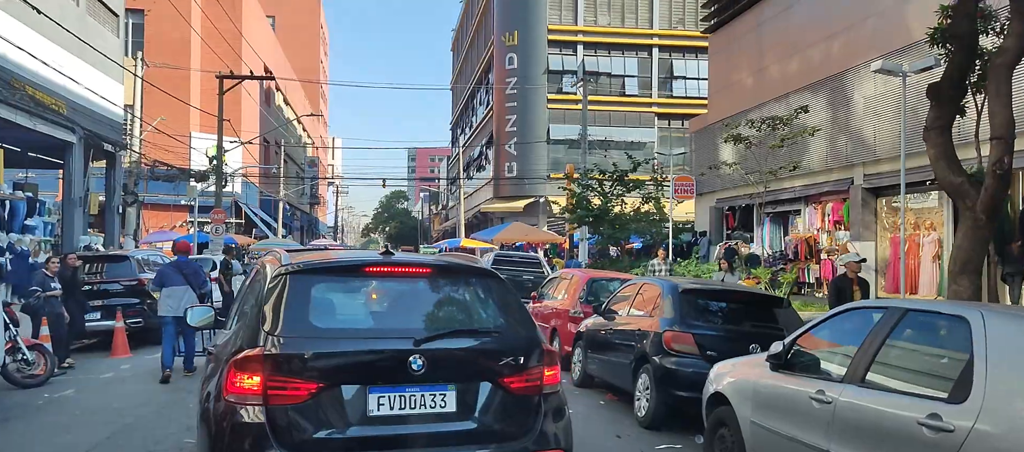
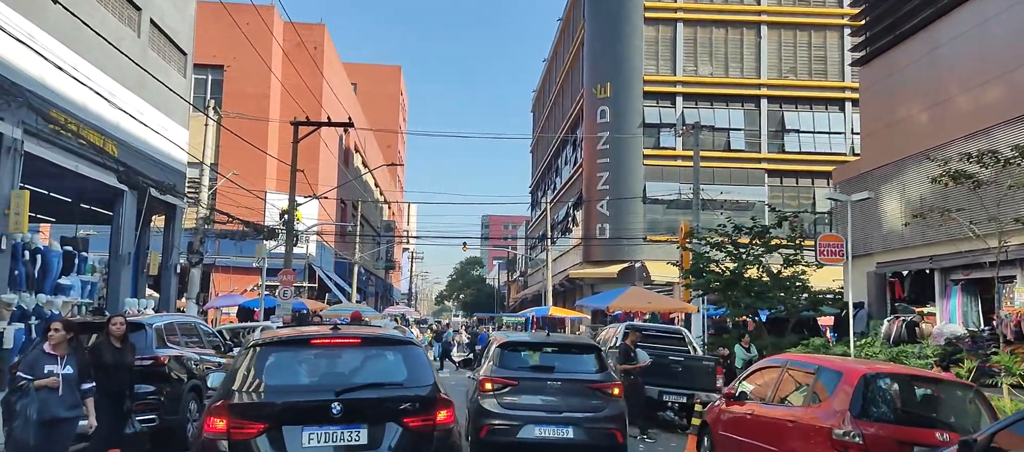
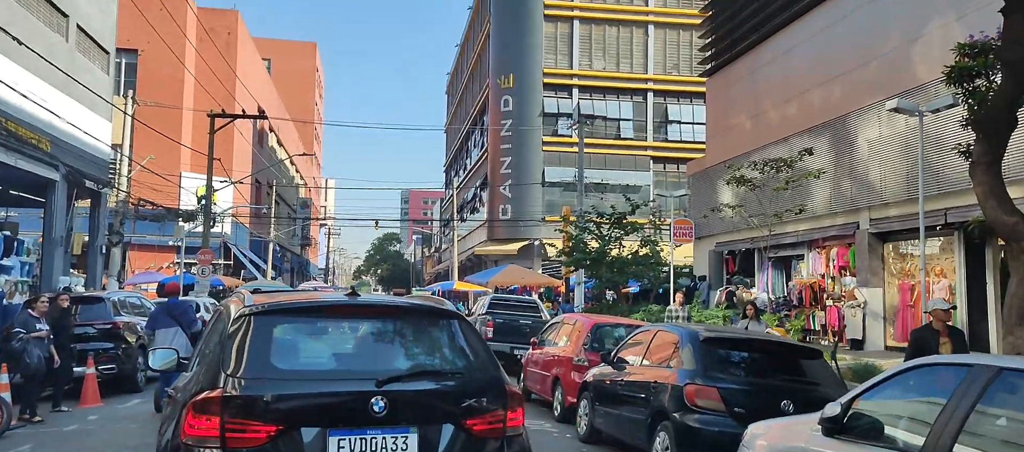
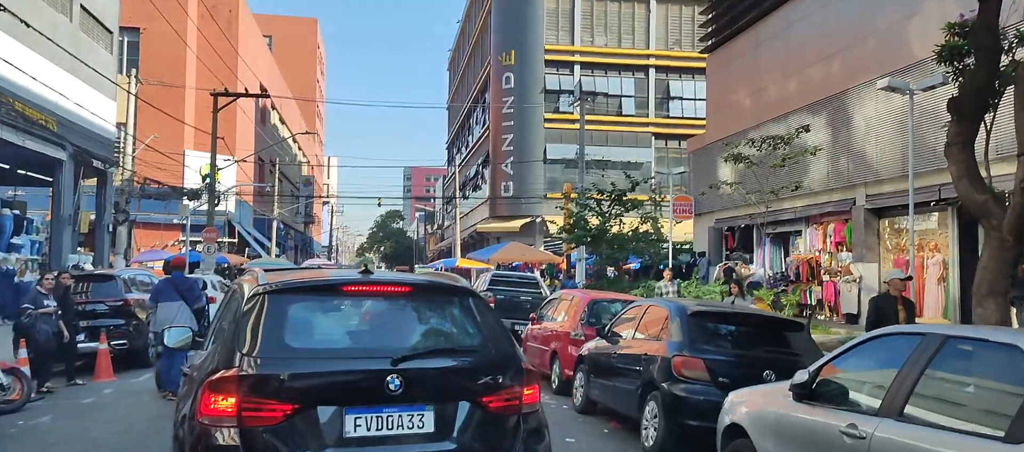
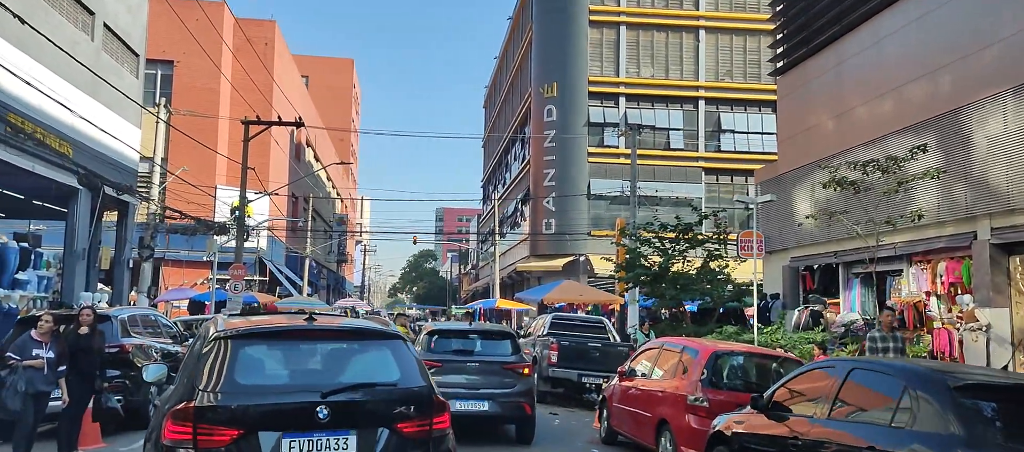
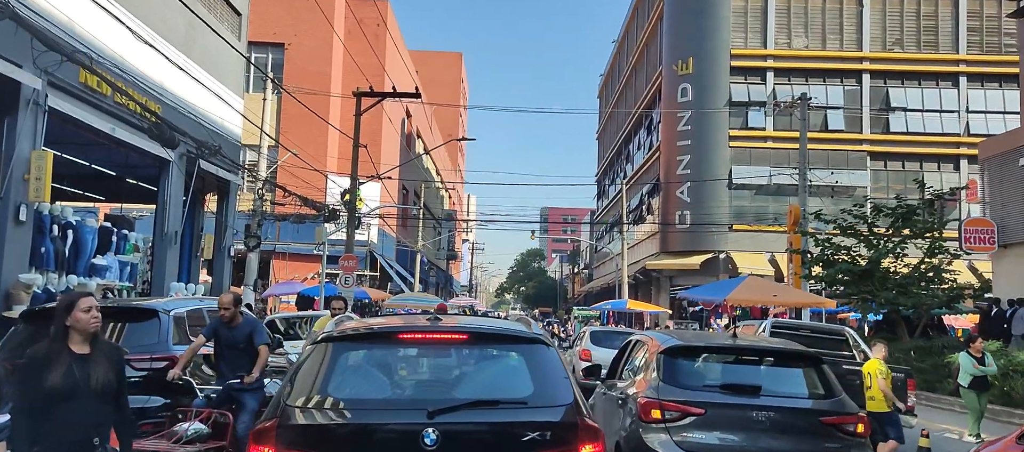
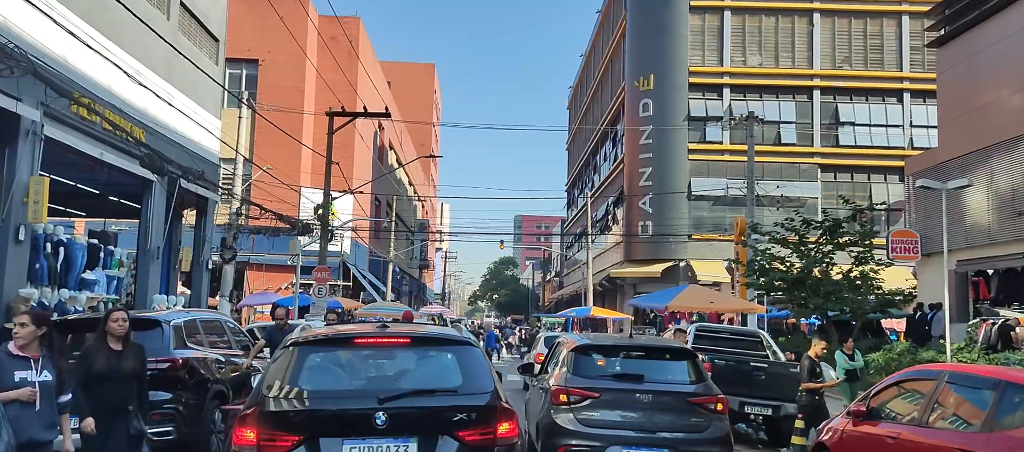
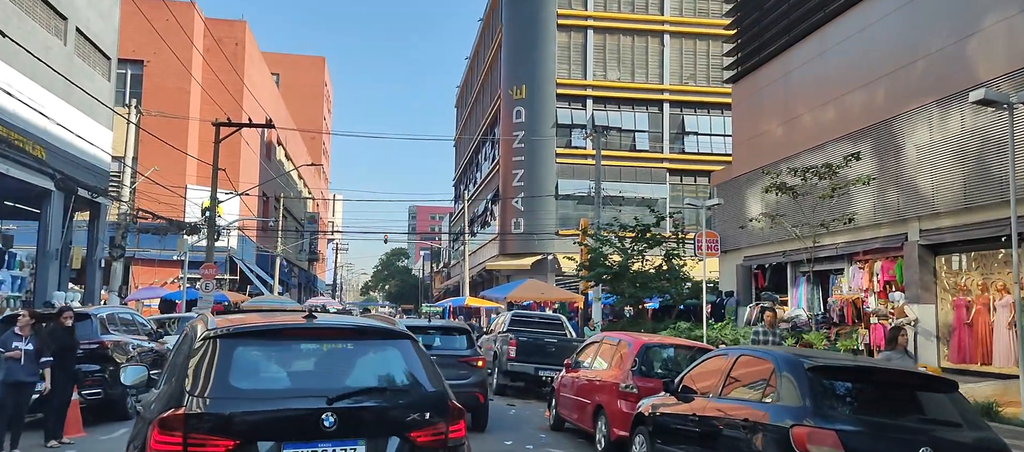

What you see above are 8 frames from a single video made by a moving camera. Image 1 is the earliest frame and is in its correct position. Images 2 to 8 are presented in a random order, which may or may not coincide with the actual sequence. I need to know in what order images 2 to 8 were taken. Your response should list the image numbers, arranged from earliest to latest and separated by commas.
4, 3, 8, 5, 2, 7, 6
